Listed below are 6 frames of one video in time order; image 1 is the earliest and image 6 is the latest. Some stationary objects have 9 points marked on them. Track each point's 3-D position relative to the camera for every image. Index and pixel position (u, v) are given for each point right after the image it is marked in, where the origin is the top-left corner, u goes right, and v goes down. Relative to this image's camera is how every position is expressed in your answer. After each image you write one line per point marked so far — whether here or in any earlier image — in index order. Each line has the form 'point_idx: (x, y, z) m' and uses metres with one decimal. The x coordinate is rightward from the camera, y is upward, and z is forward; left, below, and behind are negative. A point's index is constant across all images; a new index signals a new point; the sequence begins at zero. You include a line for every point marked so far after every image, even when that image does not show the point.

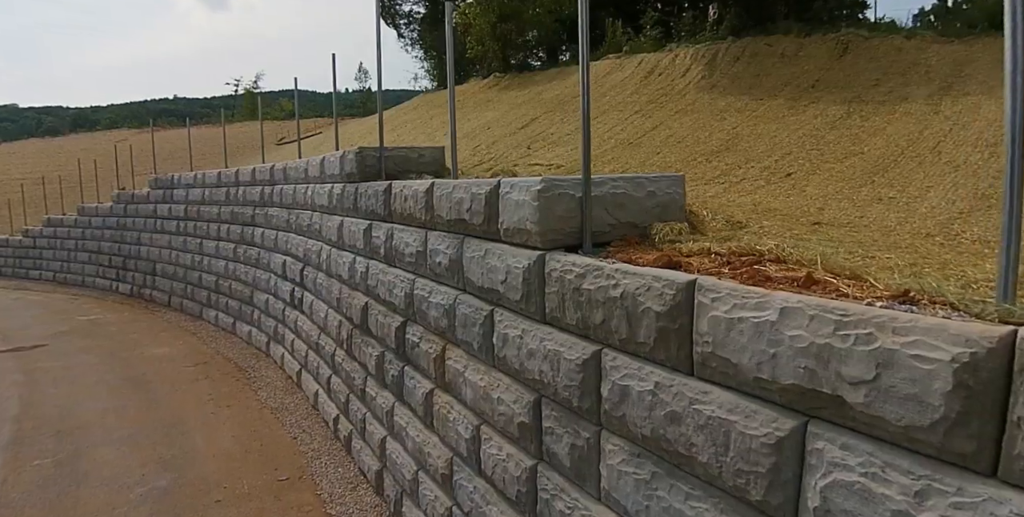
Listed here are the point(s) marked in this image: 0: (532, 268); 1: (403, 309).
0: (+0.1, 0.0, +2.2) m
1: (-0.6, -0.3, +3.3) m
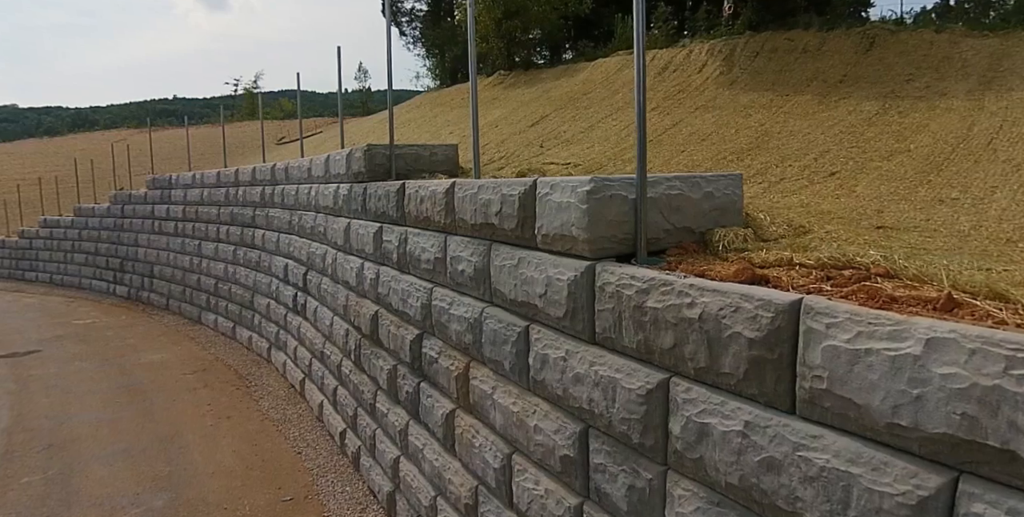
0: (+0.2, -0.1, +1.9) m
1: (-0.5, -0.3, +3.0) m
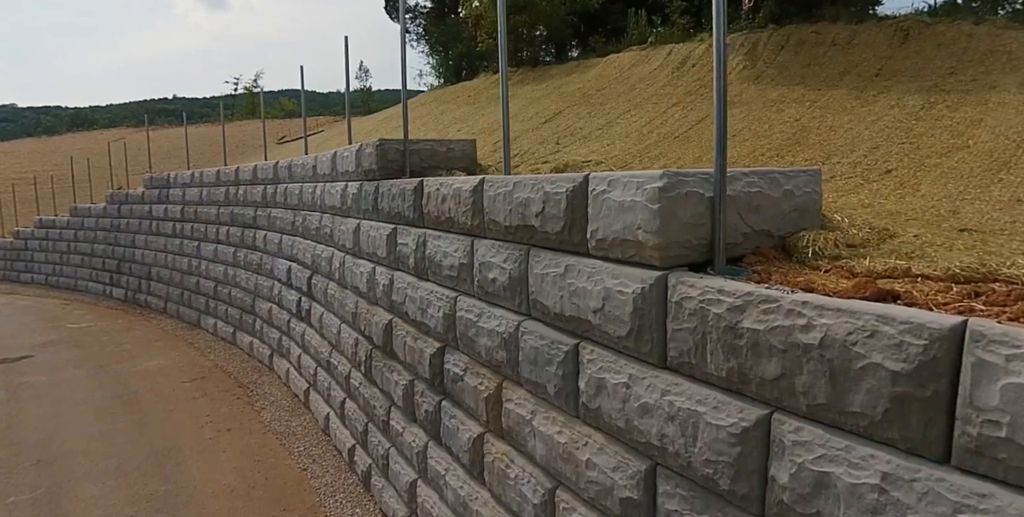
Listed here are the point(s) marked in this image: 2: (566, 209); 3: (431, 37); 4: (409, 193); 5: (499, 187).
0: (+0.4, -0.1, +1.6) m
1: (-0.3, -0.4, +2.7) m
2: (+0.2, +0.2, +1.9) m
3: (-2.4, +6.5, +17.3) m
4: (-0.5, +0.3, +3.1) m
5: (-0.1, +0.3, +2.3) m
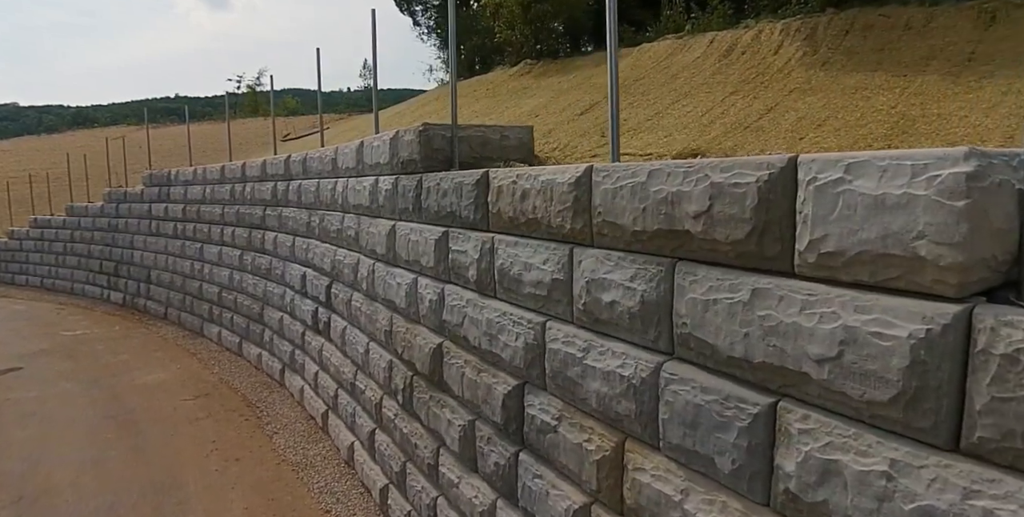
0: (+0.7, -0.1, +1.0) m
1: (0.0, -0.4, +2.1) m
2: (+0.5, +0.1, +1.3) m
3: (-2.0, +6.4, +16.7) m
4: (-0.2, +0.3, +2.5) m
5: (+0.3, +0.2, +1.7) m
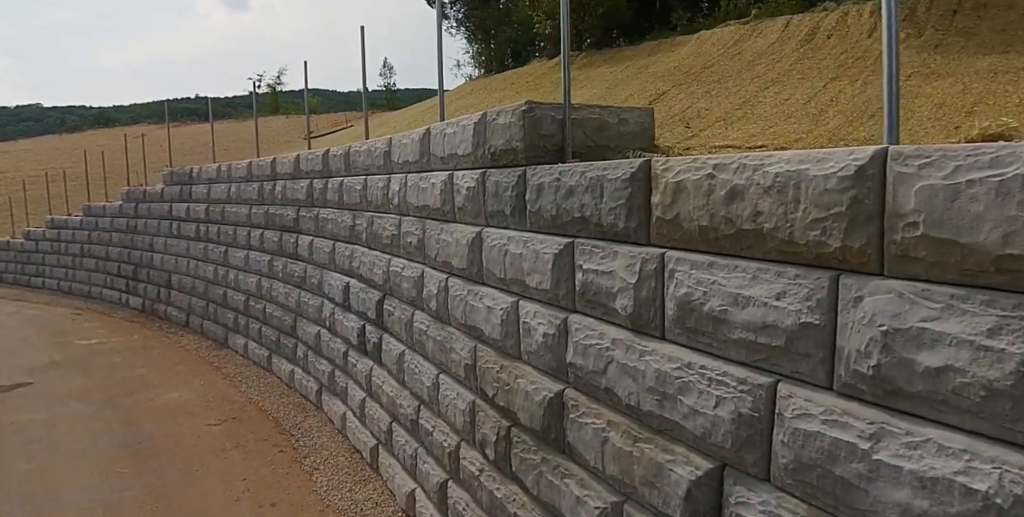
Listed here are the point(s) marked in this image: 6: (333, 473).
0: (+1.2, -0.2, +0.3) m
1: (+0.5, -0.5, +1.5) m
2: (+1.0, 0.0, +0.6) m
3: (-1.3, +6.3, +16.0) m
4: (+0.3, +0.2, +1.9) m
5: (+0.8, +0.2, +1.0) m
6: (-1.2, -1.5, +4.1) m
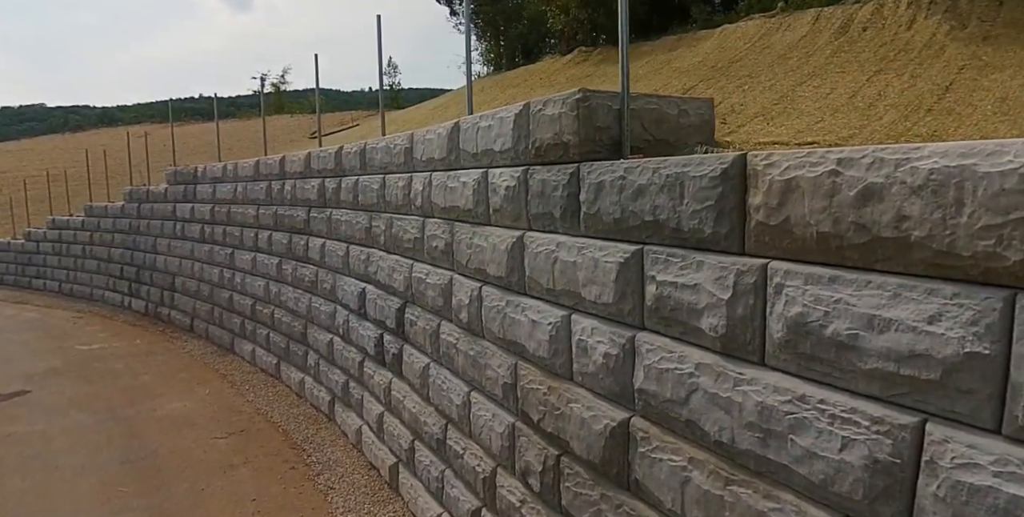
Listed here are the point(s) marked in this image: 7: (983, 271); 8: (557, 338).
0: (+1.4, -0.2, +0.1) m
1: (+0.7, -0.5, +1.2) m
2: (+1.2, 0.0, +0.4) m
3: (-1.0, +6.3, +15.8) m
4: (+0.5, +0.2, +1.6) m
5: (+1.0, +0.1, +0.8) m
6: (-1.1, -1.5, +3.8) m
7: (+0.8, 0.0, +1.0) m
8: (+0.2, -0.3, +2.1) m
